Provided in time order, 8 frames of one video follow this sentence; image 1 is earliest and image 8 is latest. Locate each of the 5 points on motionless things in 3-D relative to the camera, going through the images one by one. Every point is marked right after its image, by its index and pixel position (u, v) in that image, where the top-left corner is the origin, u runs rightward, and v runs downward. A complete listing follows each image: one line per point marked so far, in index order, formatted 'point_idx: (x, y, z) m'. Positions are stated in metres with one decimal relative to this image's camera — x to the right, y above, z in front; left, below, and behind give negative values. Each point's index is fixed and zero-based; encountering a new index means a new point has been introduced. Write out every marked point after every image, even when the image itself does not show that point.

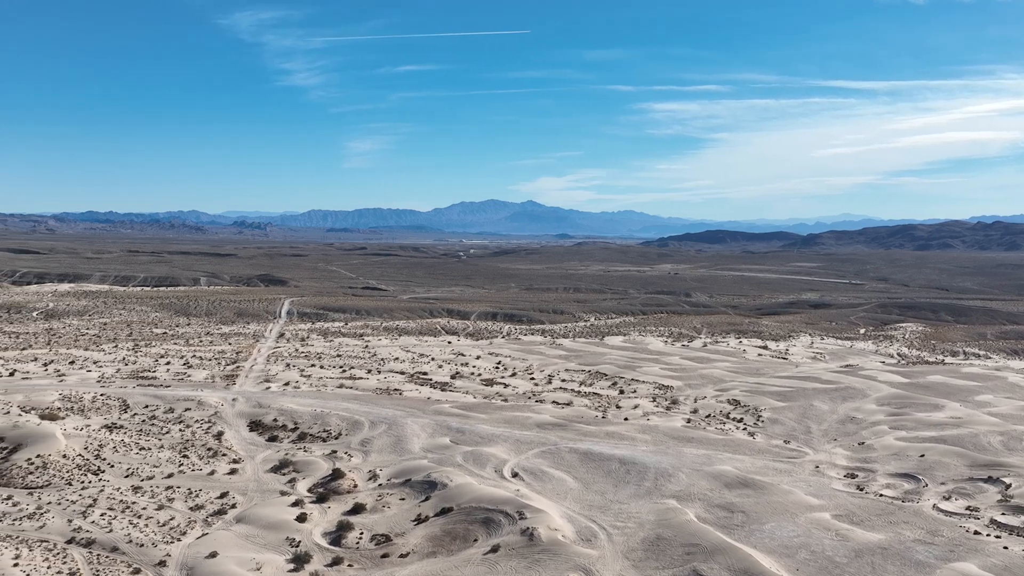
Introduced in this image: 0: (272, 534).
0: (-4.5, -4.6, +18.9) m
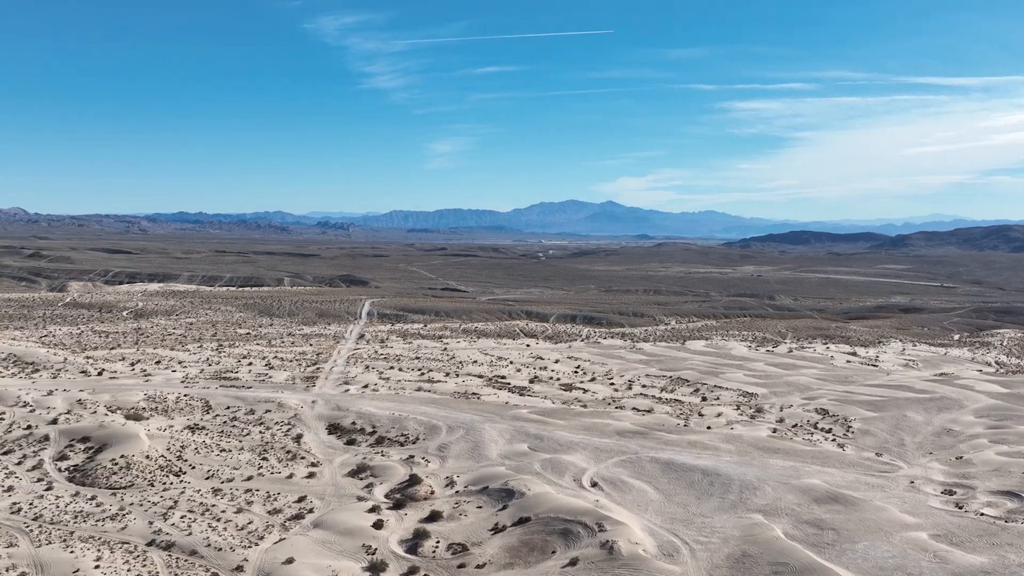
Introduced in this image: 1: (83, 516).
0: (-3.0, -4.7, +18.8) m
1: (-8.2, -4.4, +19.3) m
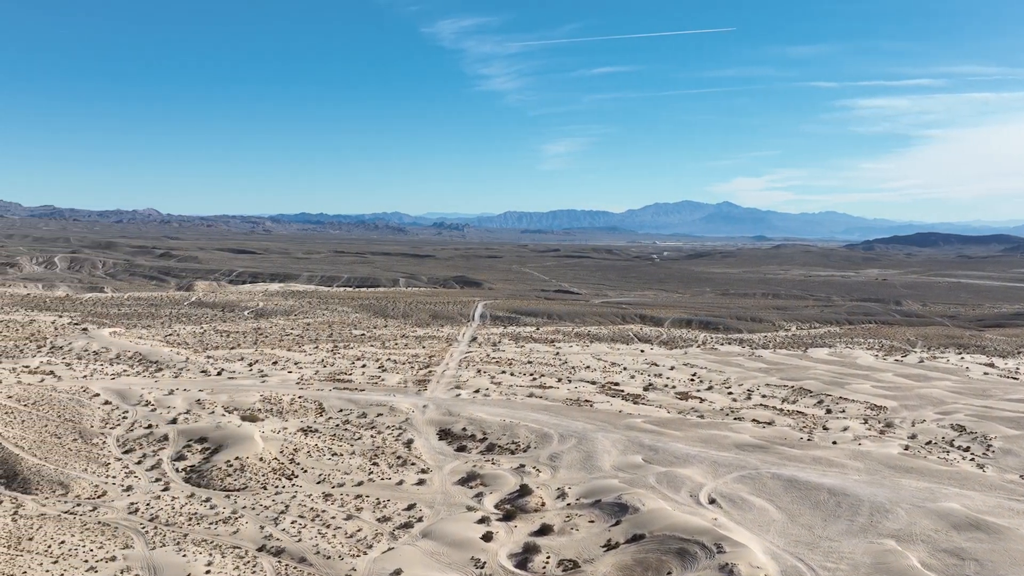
0: (-1.0, -4.8, +18.3) m
1: (-6.0, -4.4, +19.5) m
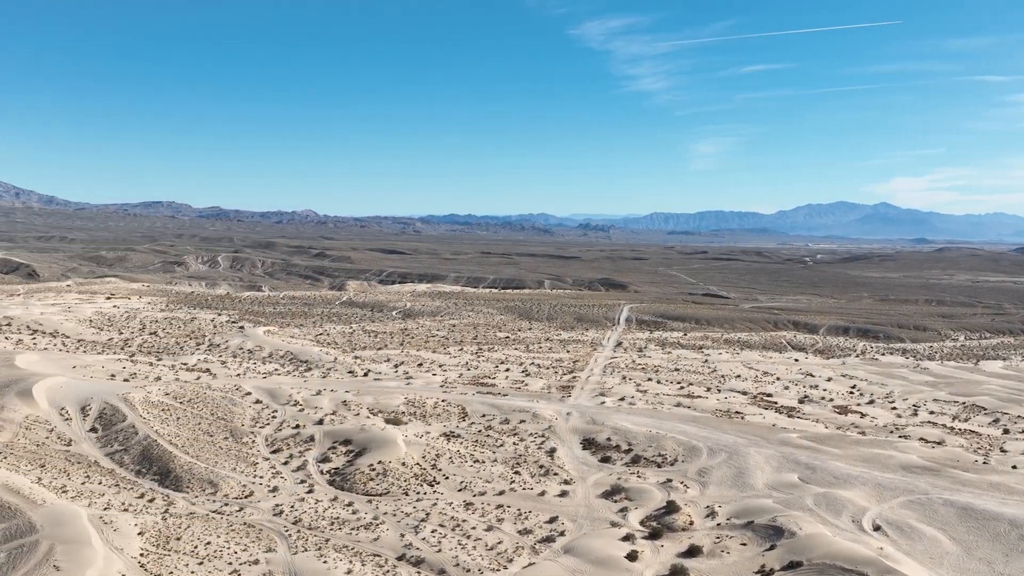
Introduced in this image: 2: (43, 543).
0: (+1.5, -4.9, +17.5) m
1: (-3.3, -4.5, +19.4) m
2: (-7.2, -3.9, +15.6) m
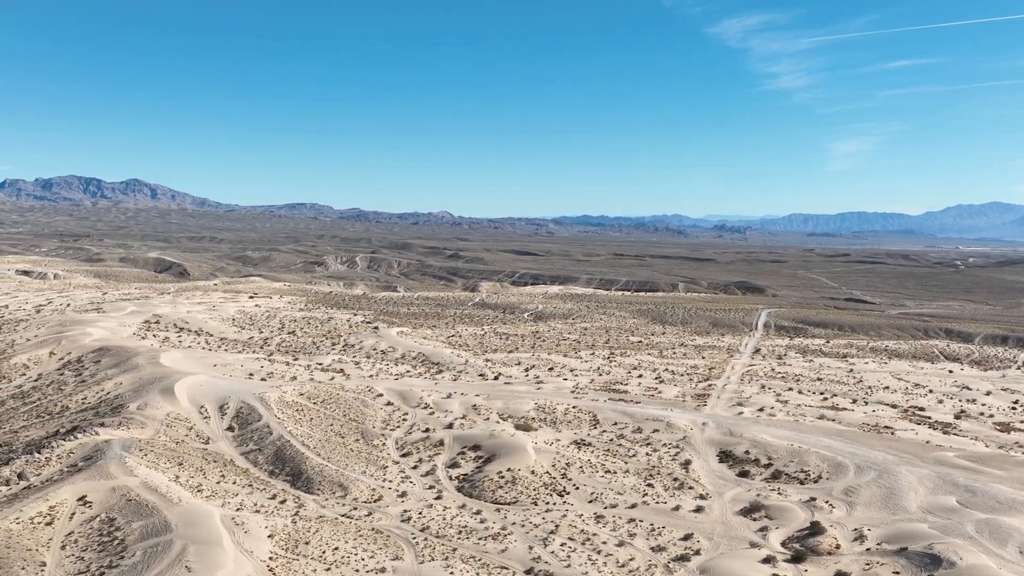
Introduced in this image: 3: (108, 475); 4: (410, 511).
0: (+3.7, -5.0, +16.5) m
1: (-0.8, -4.6, +19.0) m
2: (-5.2, -4.0, +15.7) m
3: (-7.5, -3.5, +18.9) m
4: (-2.0, -4.4, +19.9) m
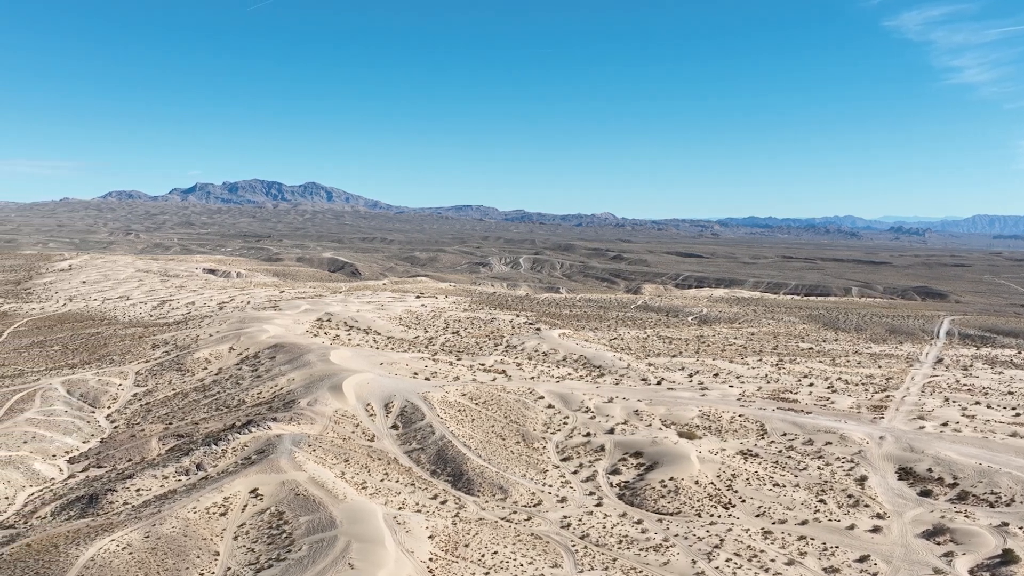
0: (+6.2, -5.1, +15.4) m
1: (+2.1, -4.6, +18.5) m
2: (-2.7, -4.0, +16.0) m
3: (-4.5, -3.5, +19.5) m
4: (+1.1, -4.4, +19.6) m
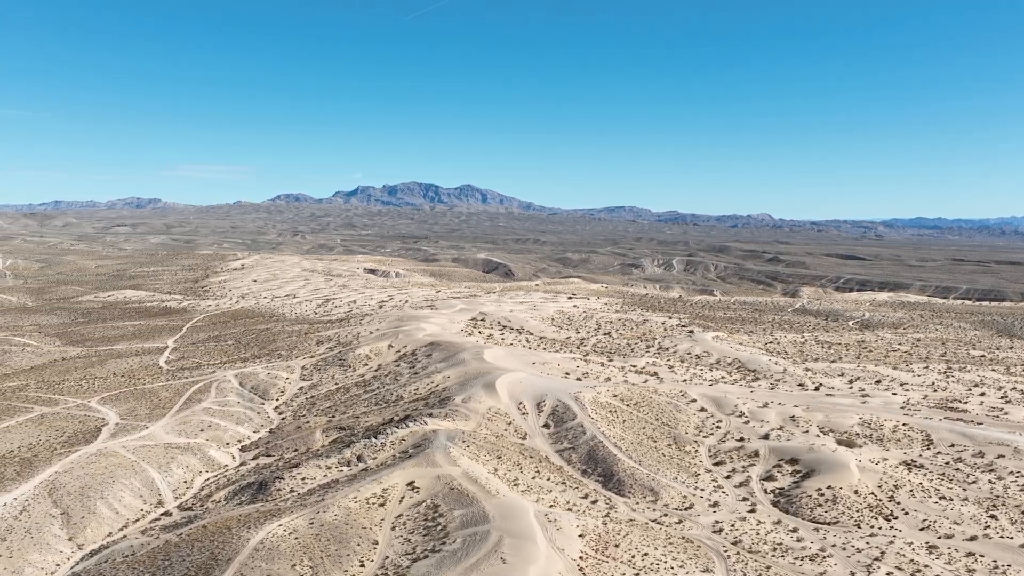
0: (+8.4, -5.2, +14.4) m
1: (+4.8, -4.7, +18.1) m
2: (-0.3, -4.0, +16.4) m
3: (-1.6, -3.5, +20.1) m
4: (+4.0, -4.5, +19.4) m
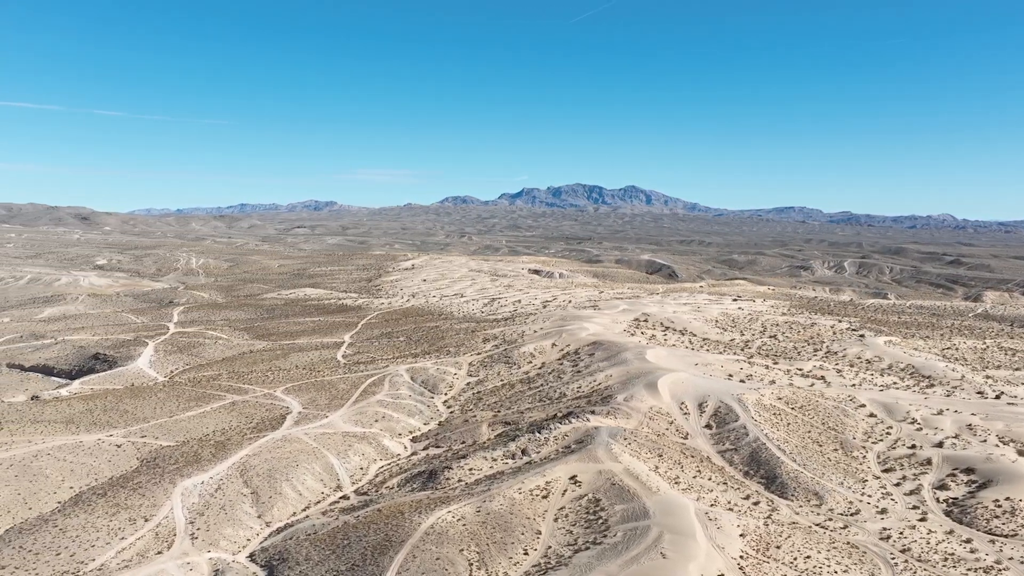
0: (+10.6, -5.3, +13.4) m
1: (+7.7, -4.7, +17.6) m
2: (+2.3, -4.0, +16.7) m
3: (+1.7, -3.5, +20.5) m
4: (+7.1, -4.5, +19.0) m
